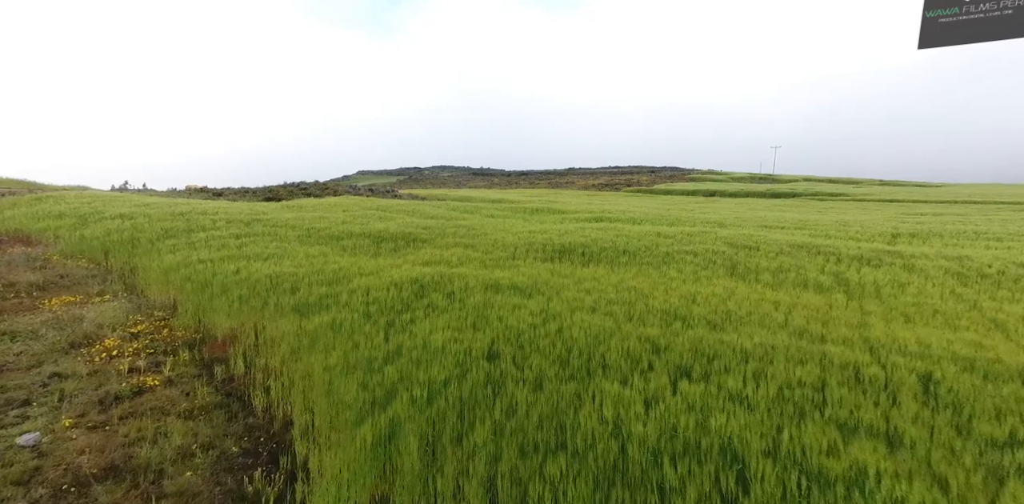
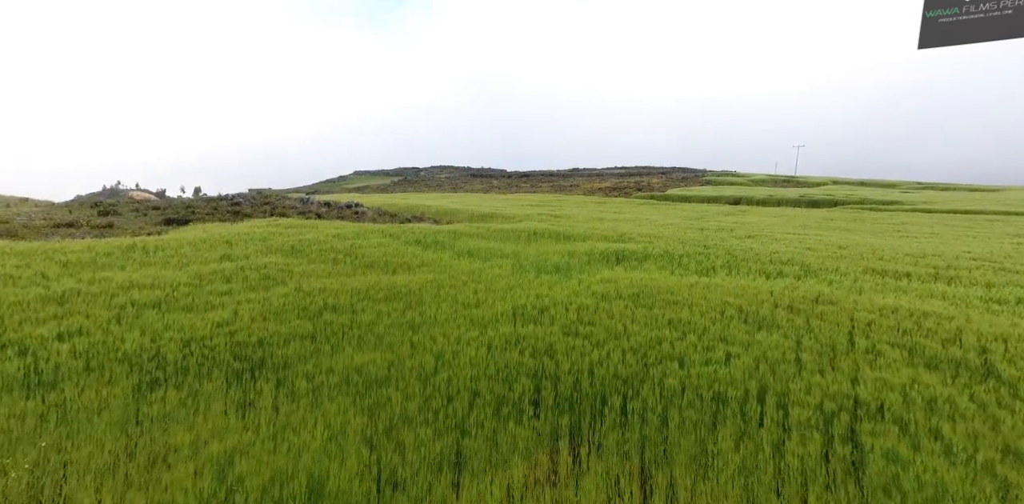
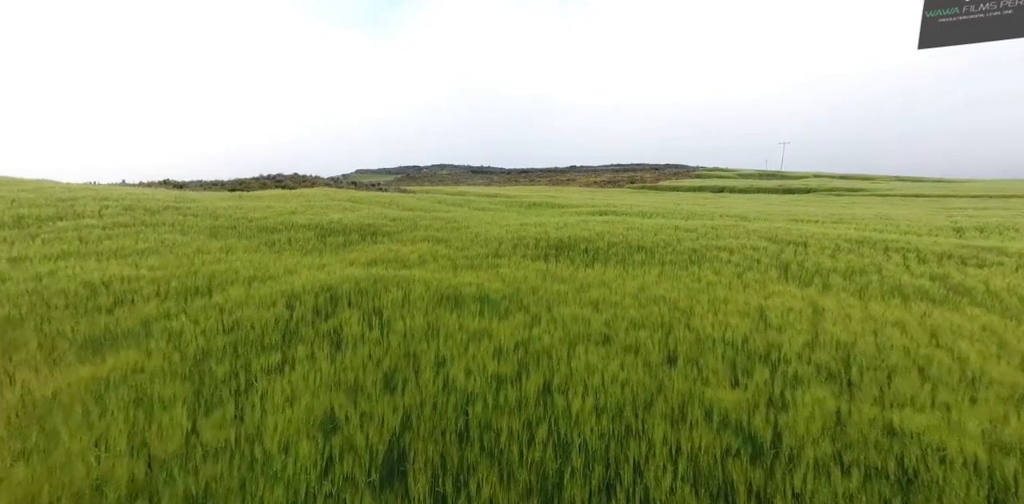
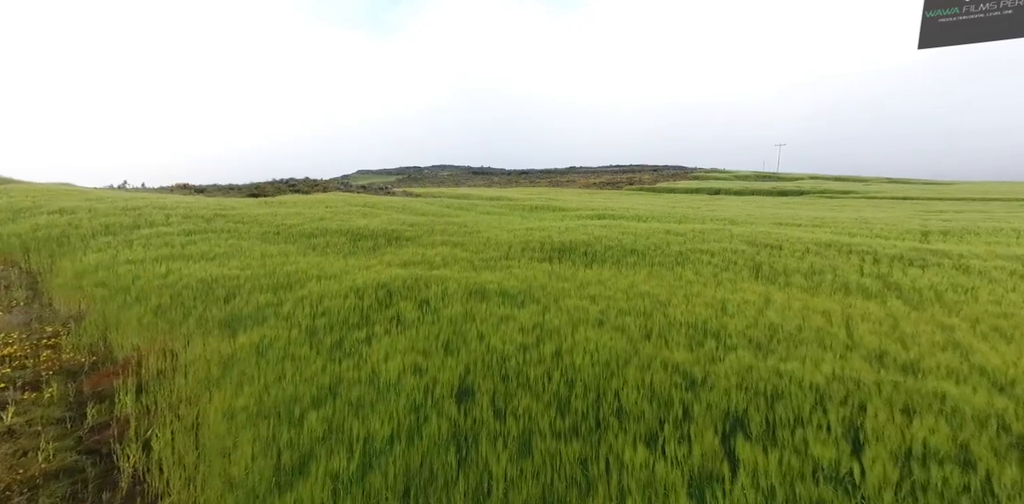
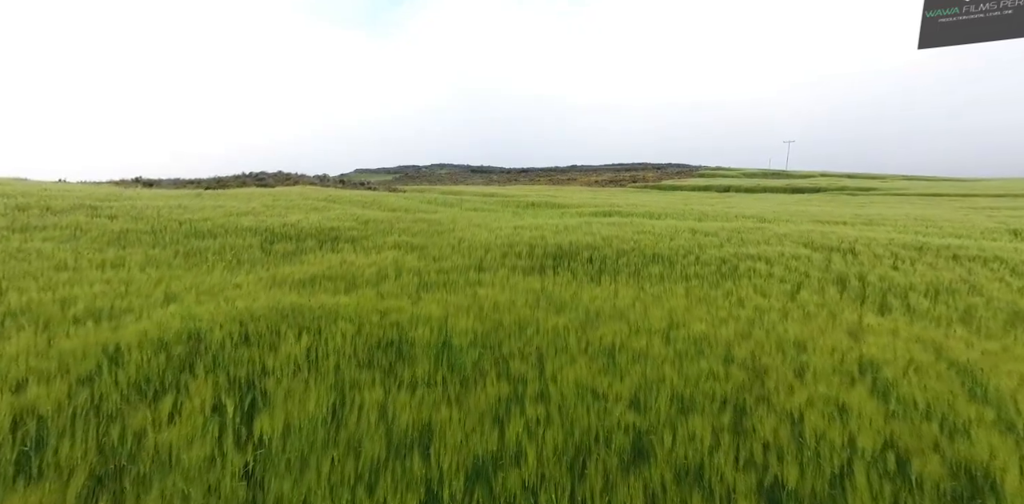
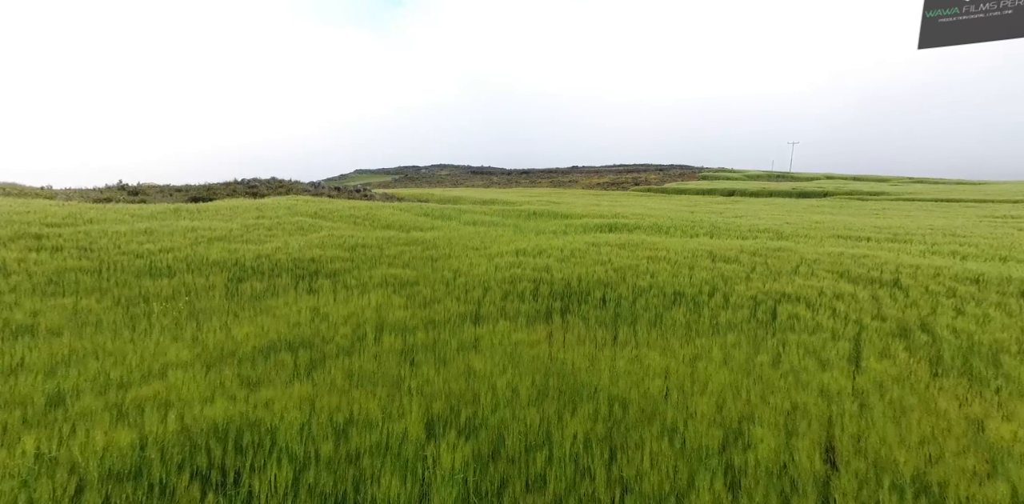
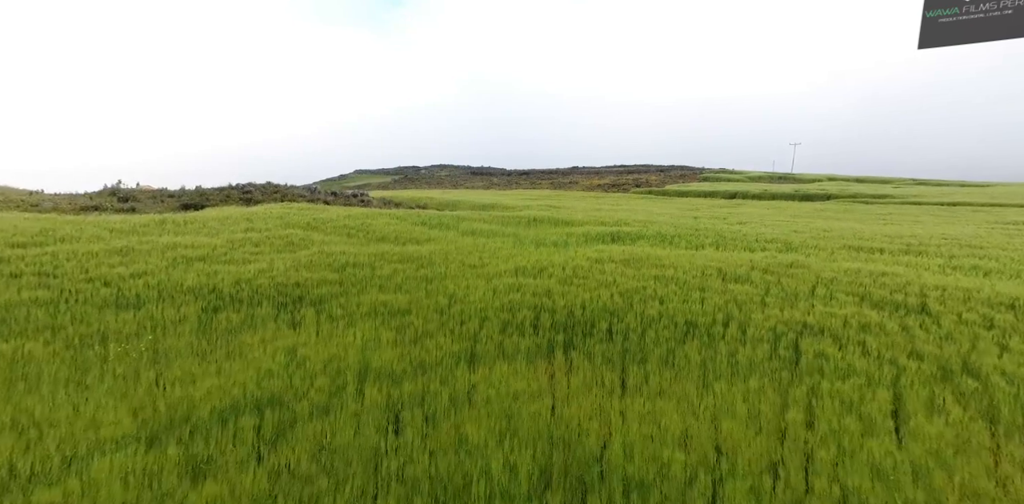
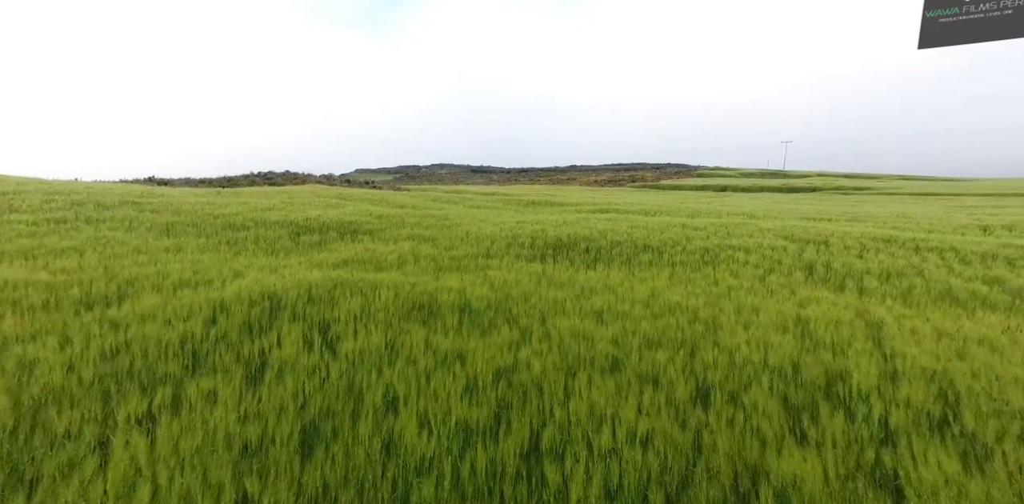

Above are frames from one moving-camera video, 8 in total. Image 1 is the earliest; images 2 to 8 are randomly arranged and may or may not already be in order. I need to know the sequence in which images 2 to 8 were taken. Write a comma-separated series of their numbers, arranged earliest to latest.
4, 3, 8, 5, 6, 7, 2
